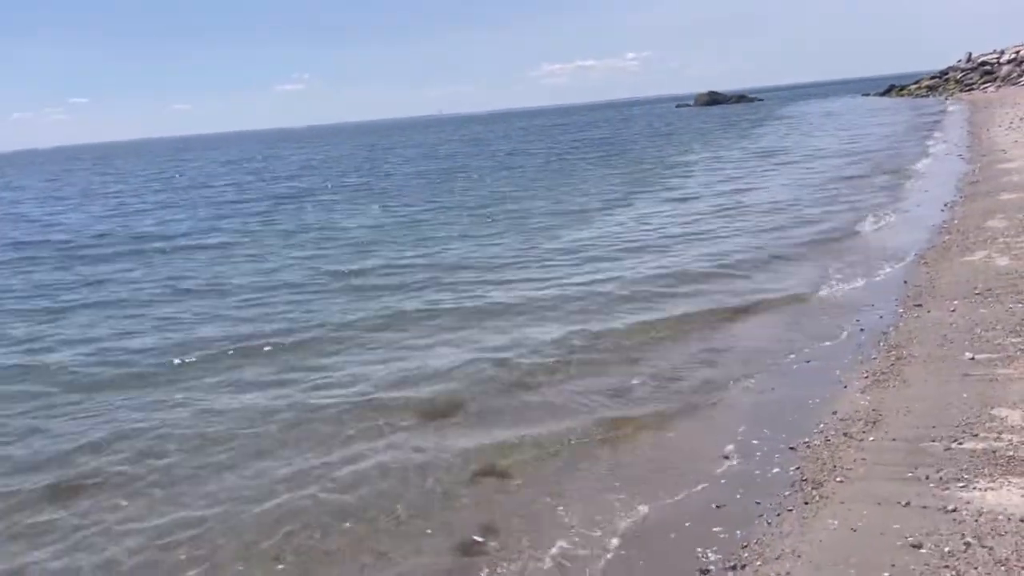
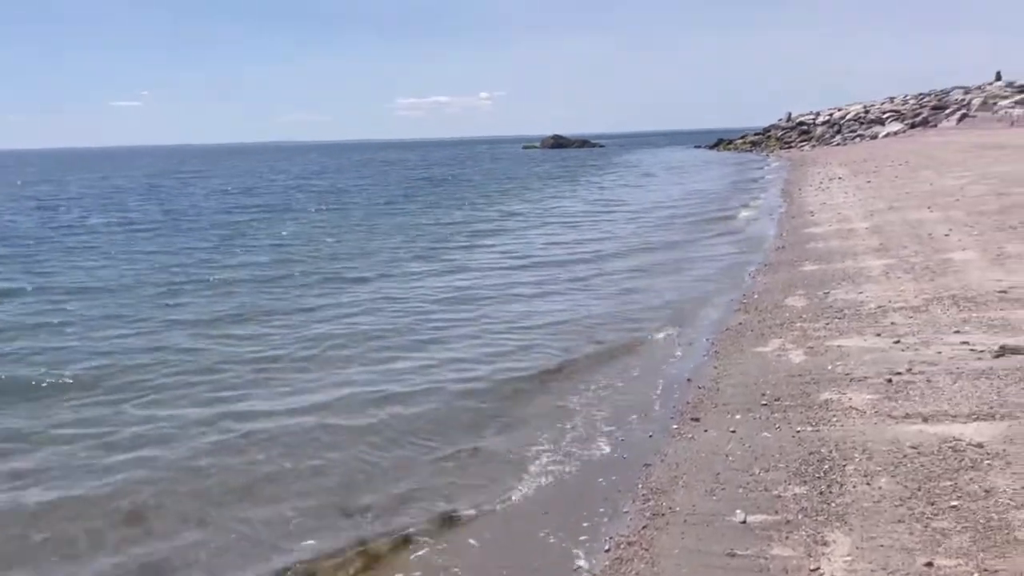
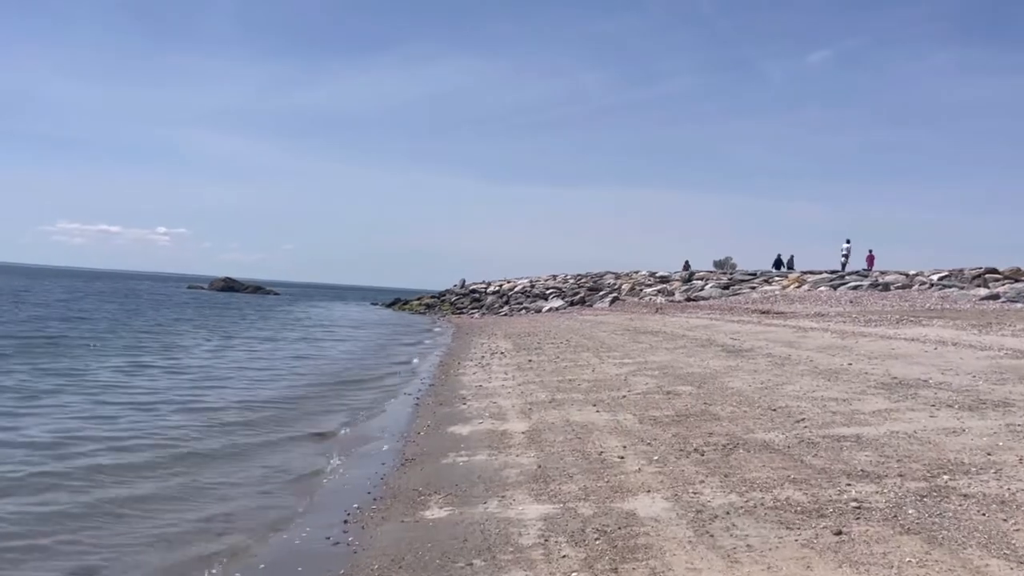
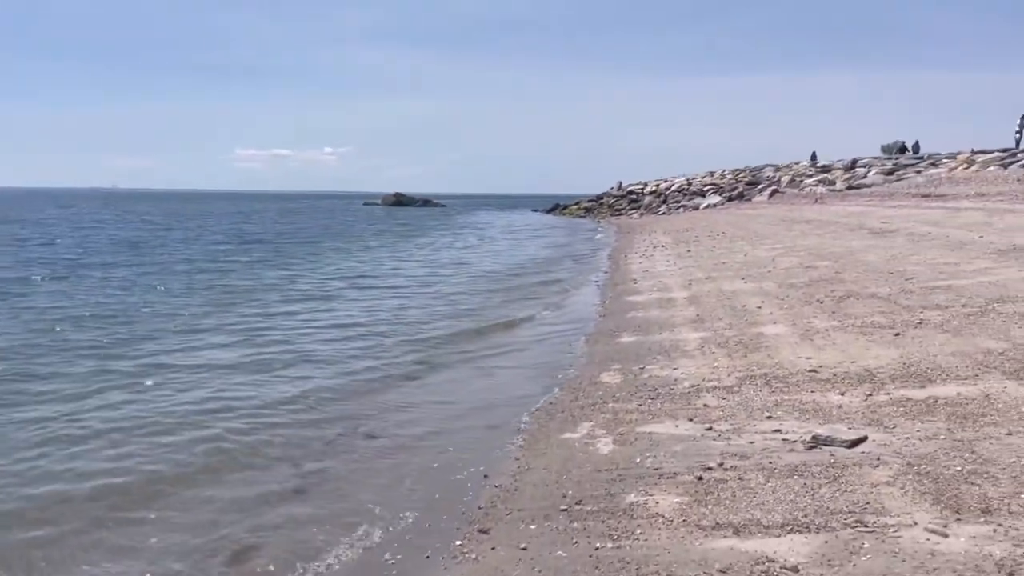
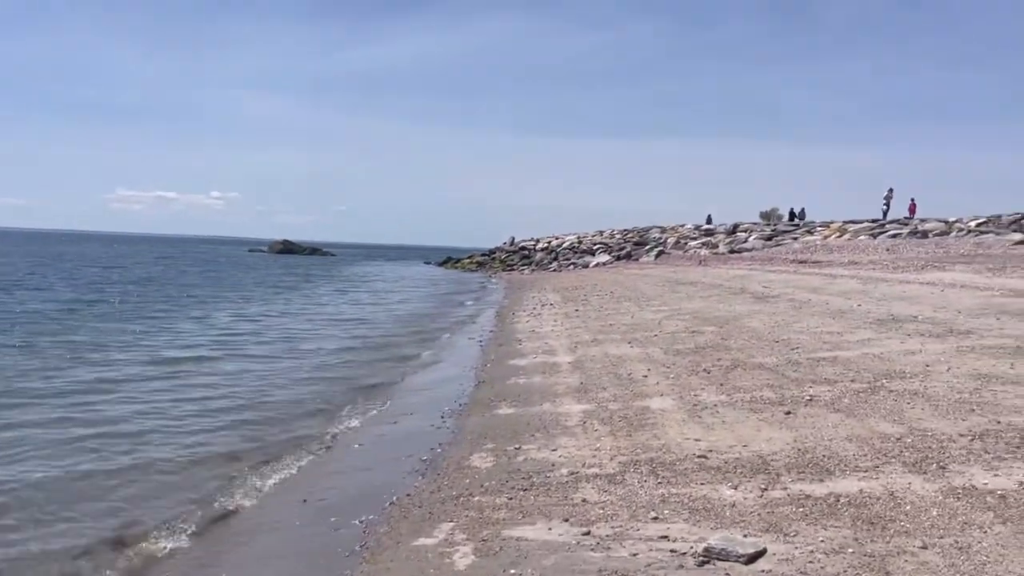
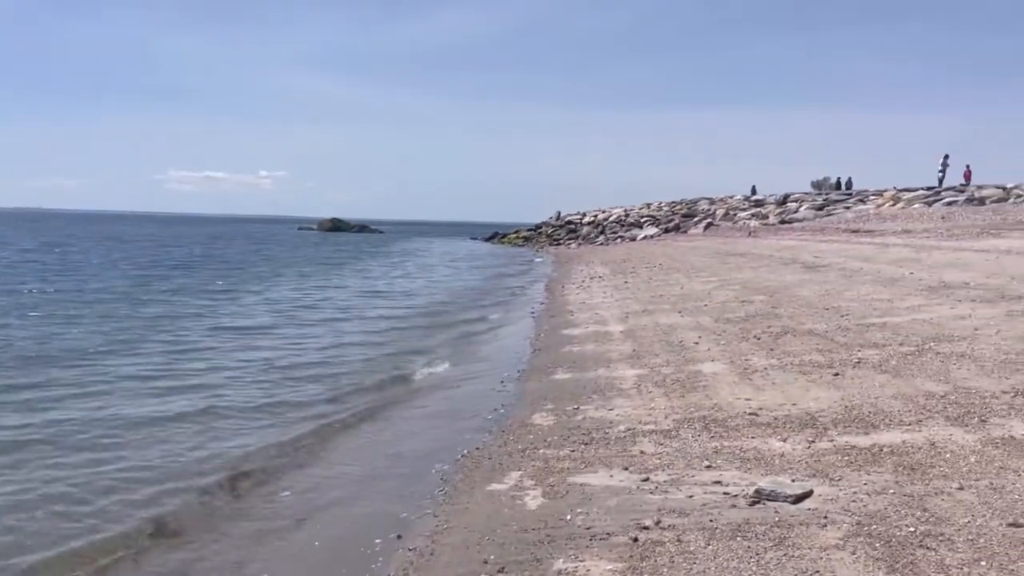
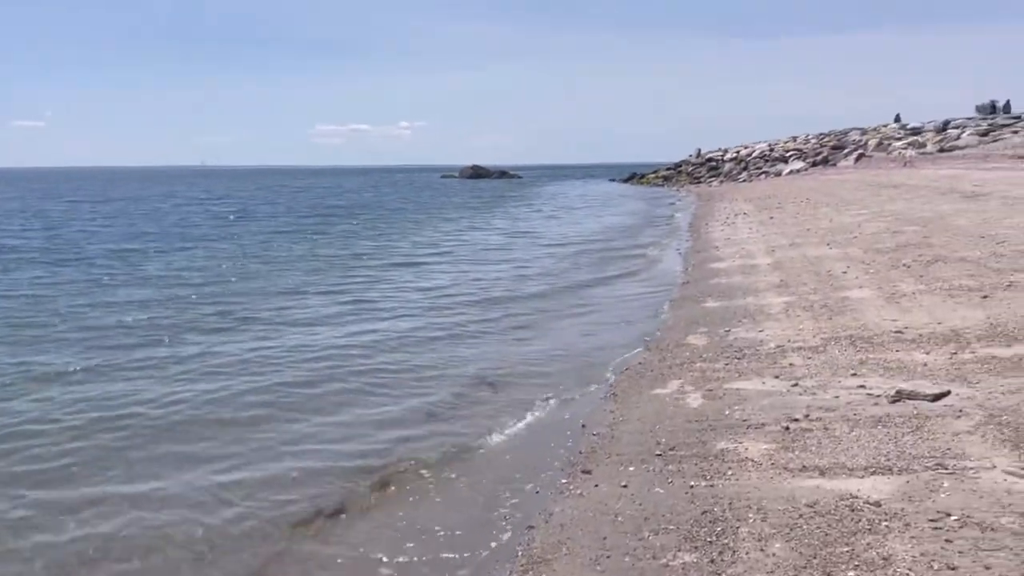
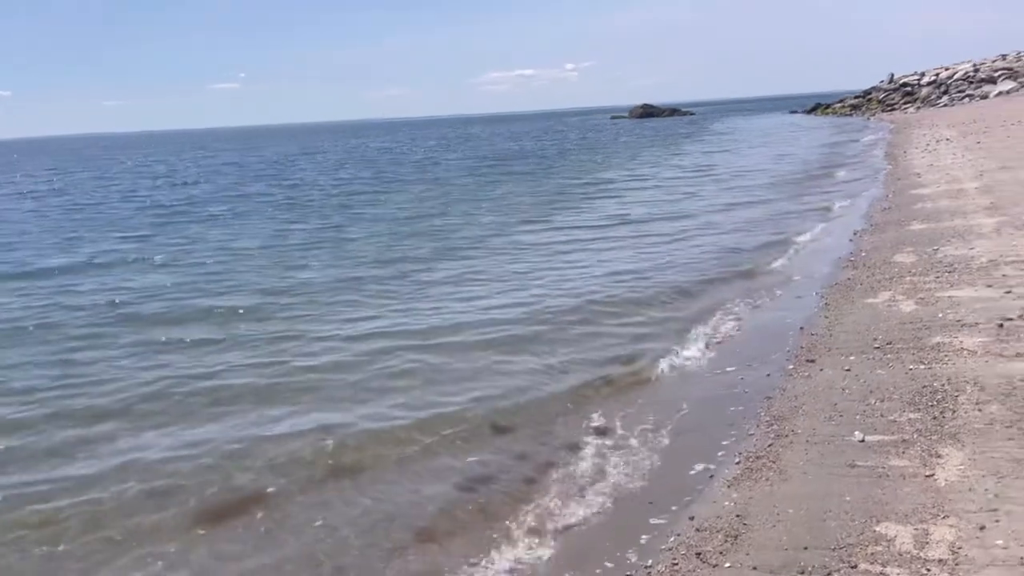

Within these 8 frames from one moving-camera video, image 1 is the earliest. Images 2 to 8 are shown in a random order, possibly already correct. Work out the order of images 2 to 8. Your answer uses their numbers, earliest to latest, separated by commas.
8, 2, 7, 4, 6, 5, 3
